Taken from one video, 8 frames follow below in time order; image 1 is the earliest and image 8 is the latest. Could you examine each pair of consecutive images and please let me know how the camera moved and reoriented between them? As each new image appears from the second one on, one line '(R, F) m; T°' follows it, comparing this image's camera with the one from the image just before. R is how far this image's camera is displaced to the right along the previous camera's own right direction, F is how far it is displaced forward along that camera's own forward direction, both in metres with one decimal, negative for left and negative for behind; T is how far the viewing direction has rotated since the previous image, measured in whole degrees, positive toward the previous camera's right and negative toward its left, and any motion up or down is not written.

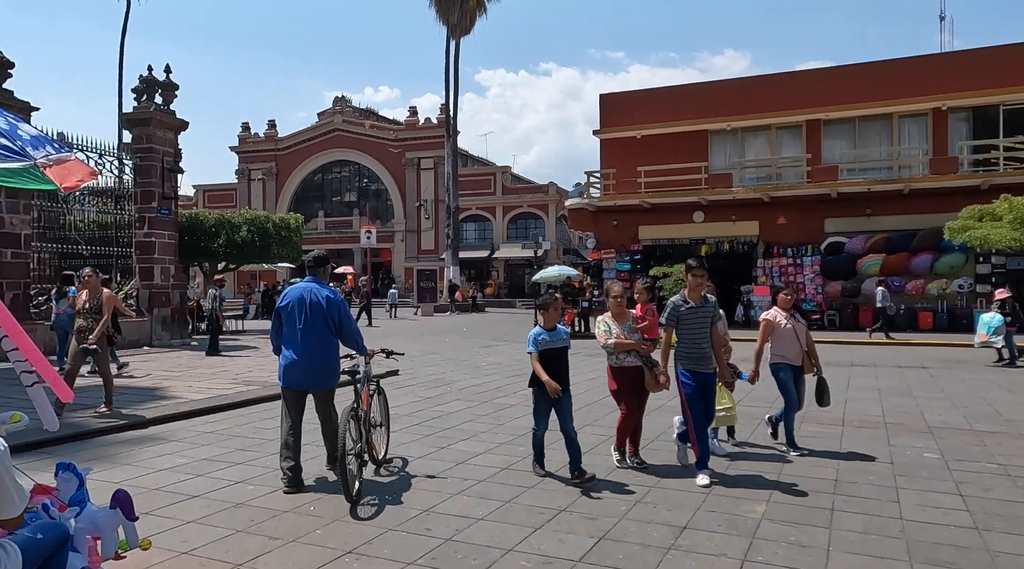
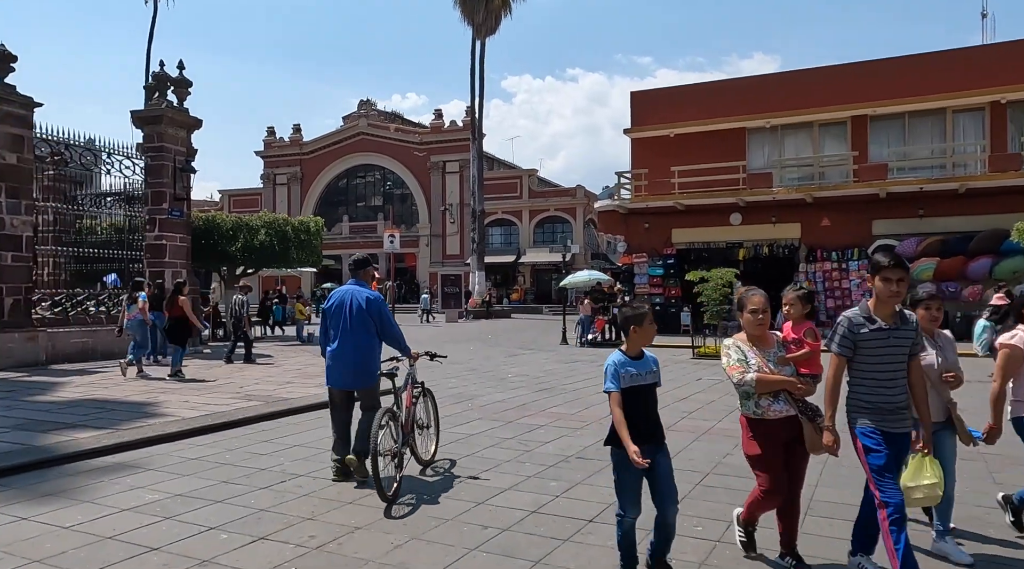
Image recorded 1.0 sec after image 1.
(0.0, +1.0) m; -2°
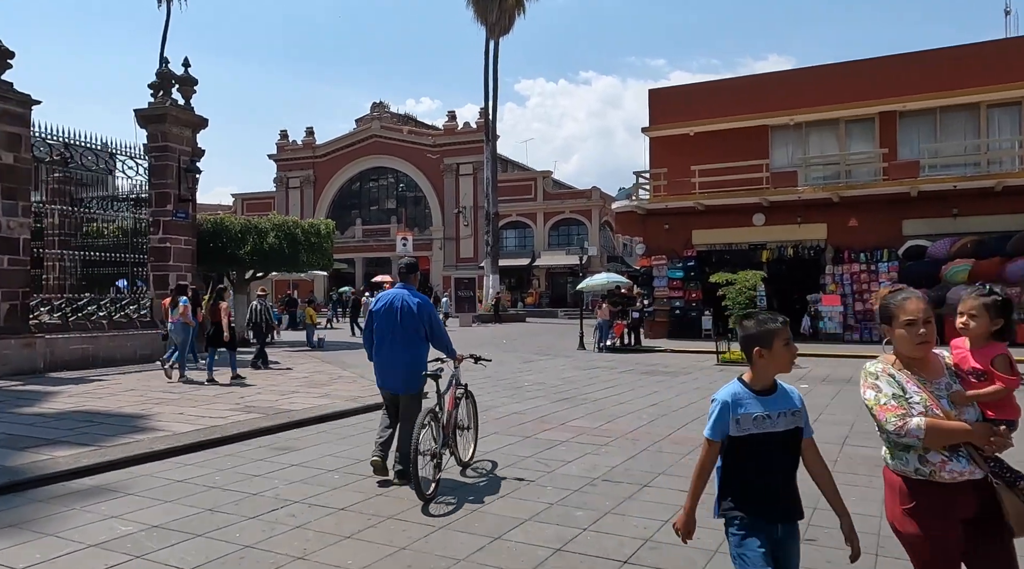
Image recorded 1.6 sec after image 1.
(0.0, +0.6) m; -1°
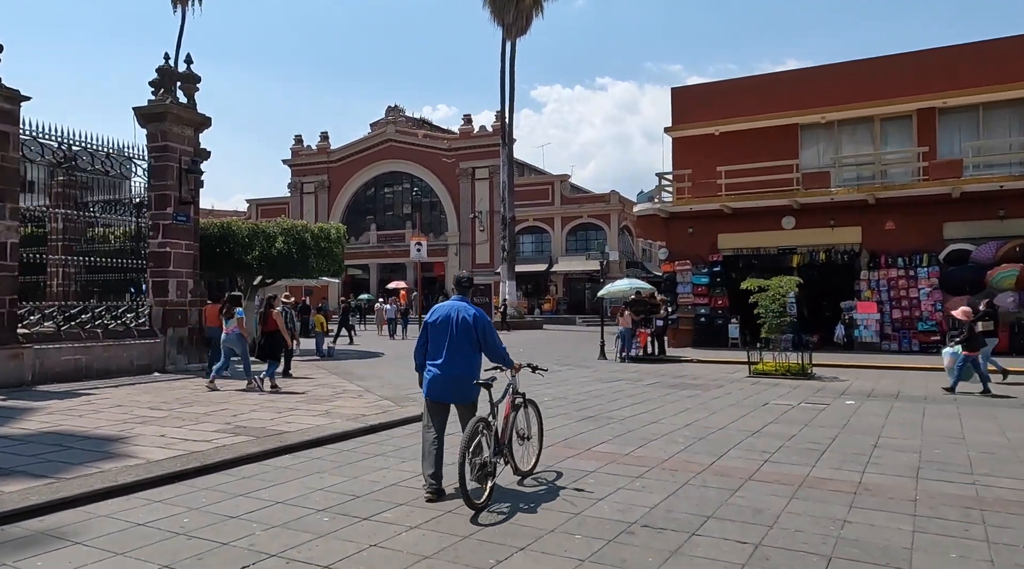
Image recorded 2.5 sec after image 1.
(0.0, +0.9) m; -1°
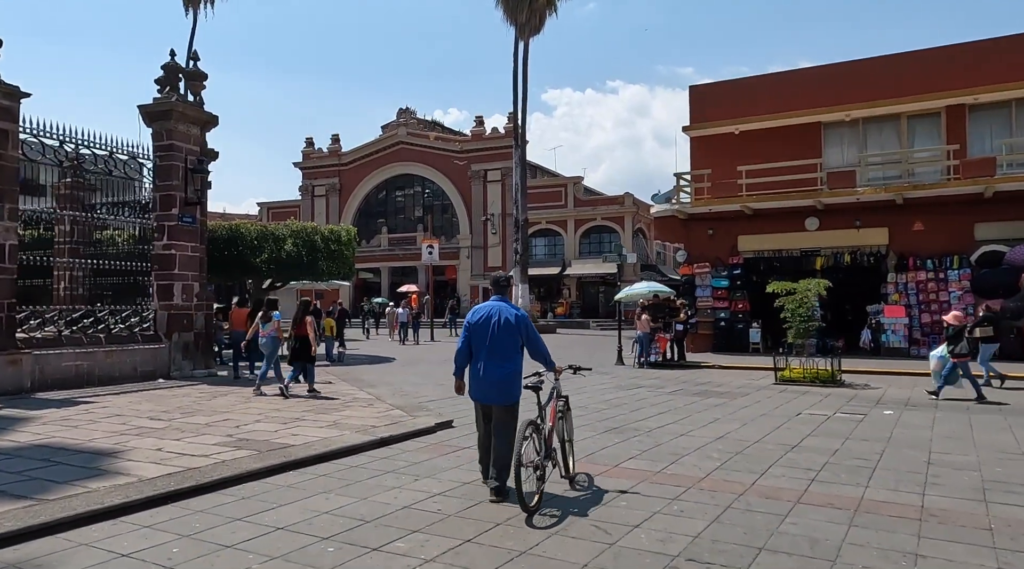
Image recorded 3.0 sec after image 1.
(-0.1, +0.5) m; -1°
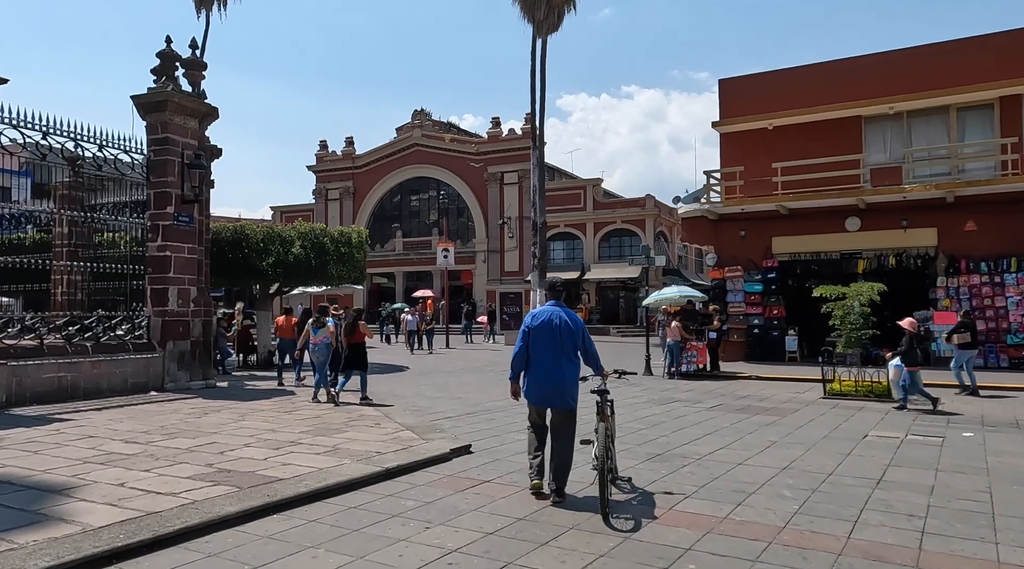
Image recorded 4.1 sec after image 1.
(-0.1, +1.2) m; -1°
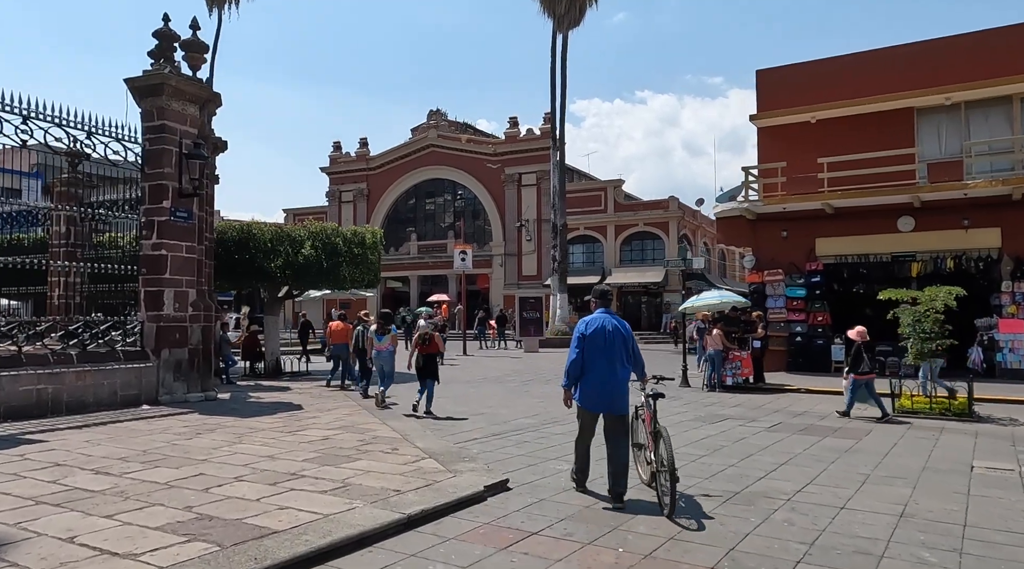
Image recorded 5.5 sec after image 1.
(-0.3, +1.3) m; -1°
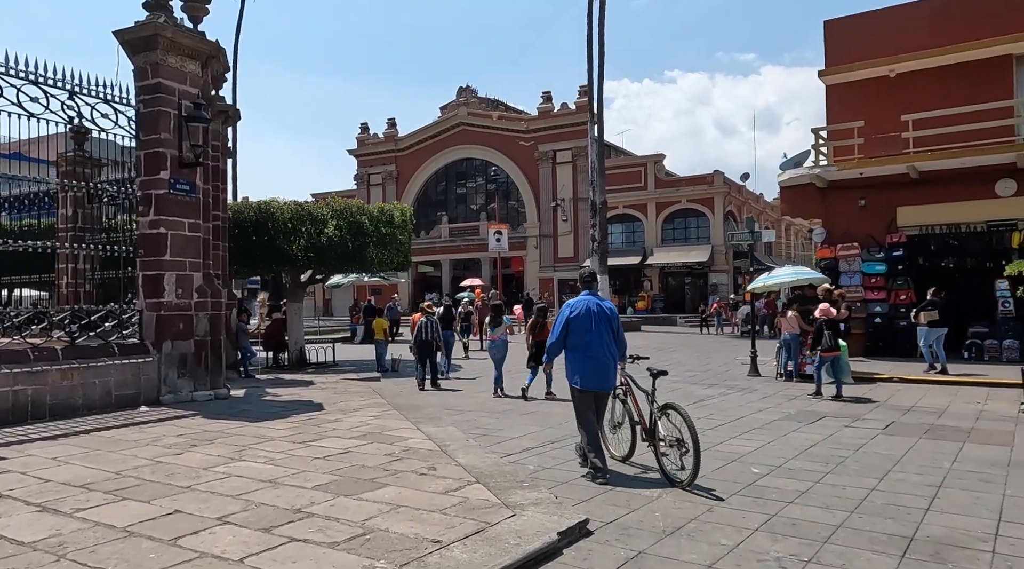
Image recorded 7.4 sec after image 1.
(-0.3, +1.7) m; -2°
